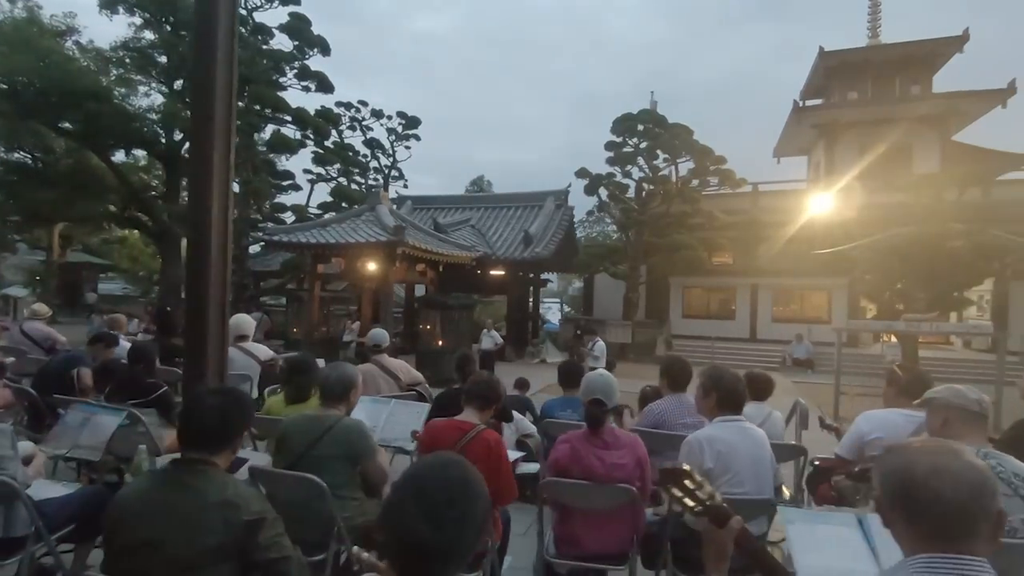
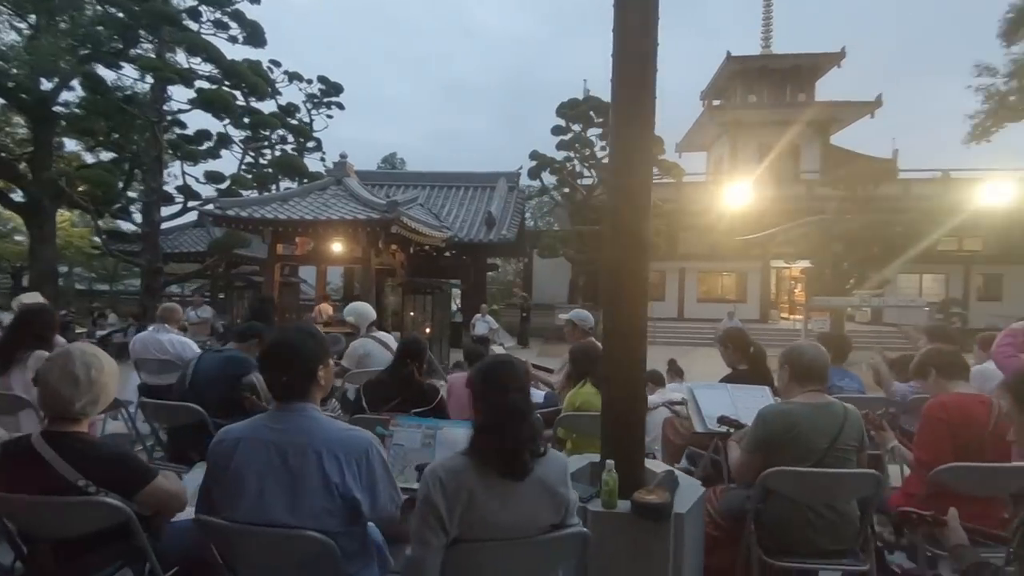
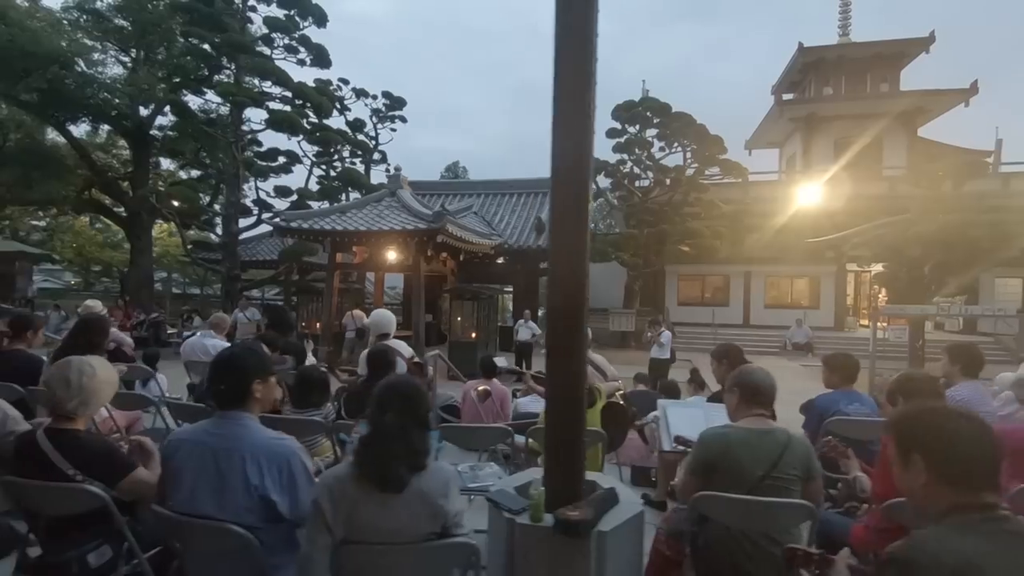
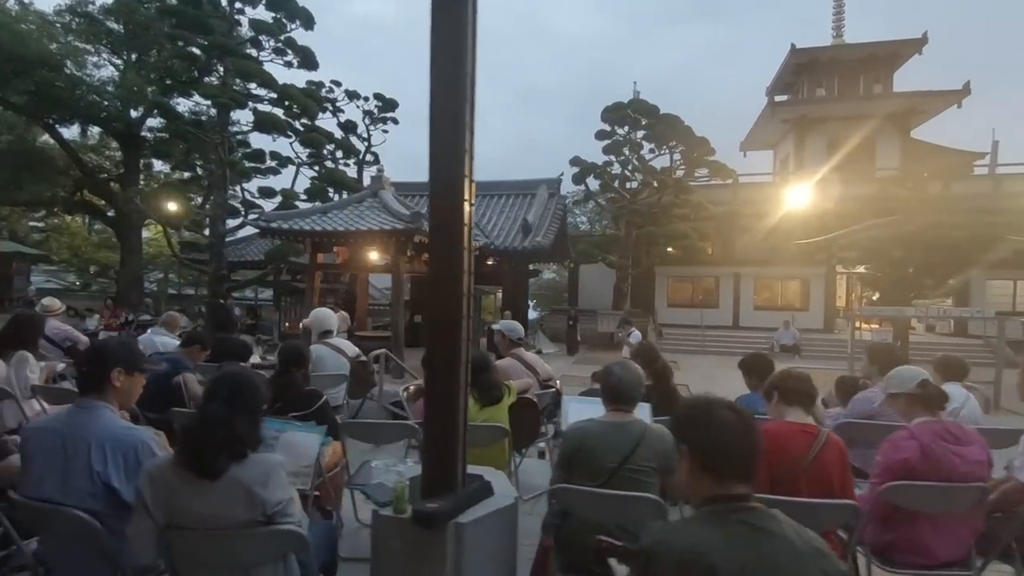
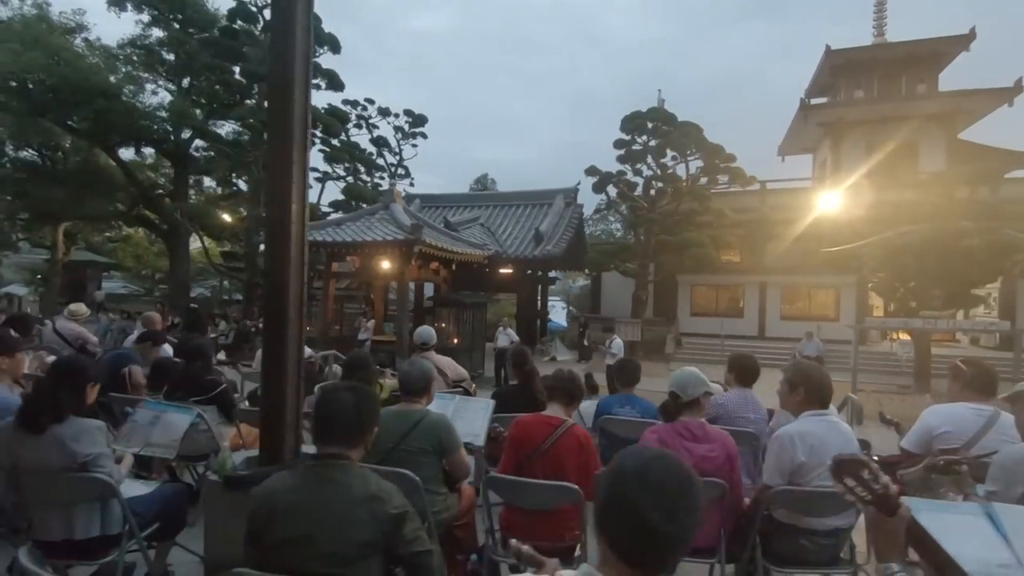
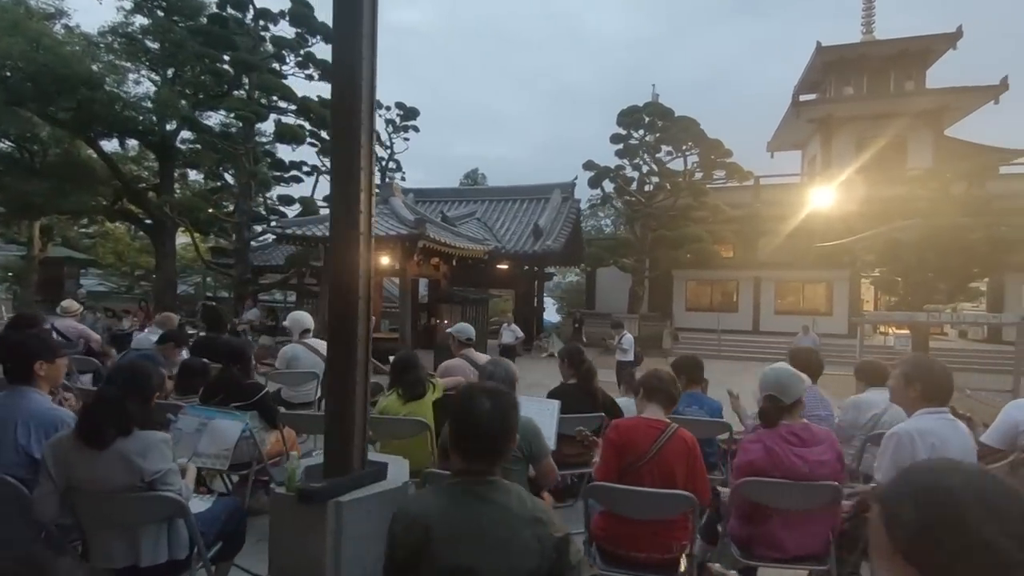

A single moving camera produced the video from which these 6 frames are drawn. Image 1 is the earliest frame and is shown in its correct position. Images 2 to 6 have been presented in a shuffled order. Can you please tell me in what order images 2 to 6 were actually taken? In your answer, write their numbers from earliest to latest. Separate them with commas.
5, 6, 4, 3, 2
